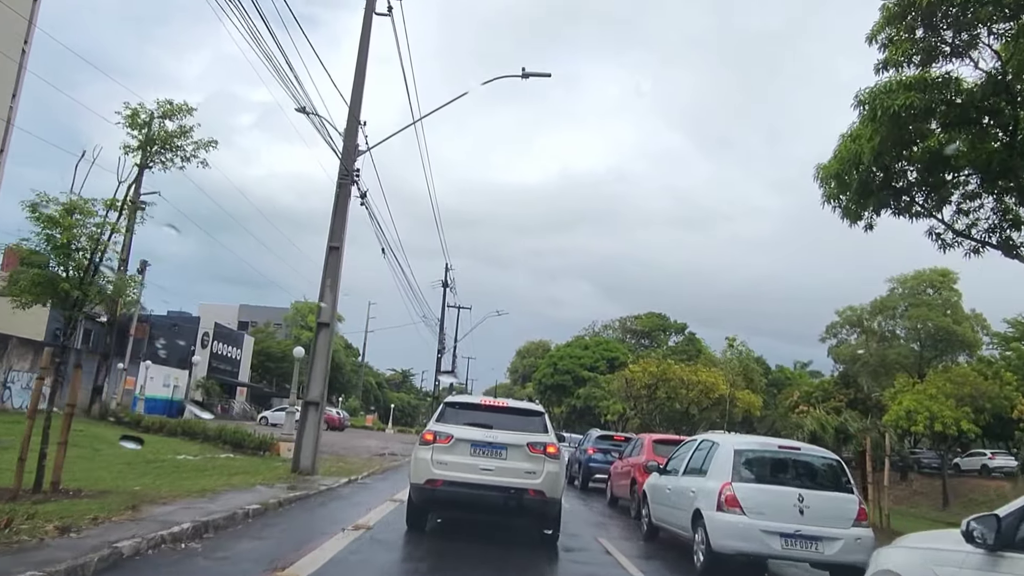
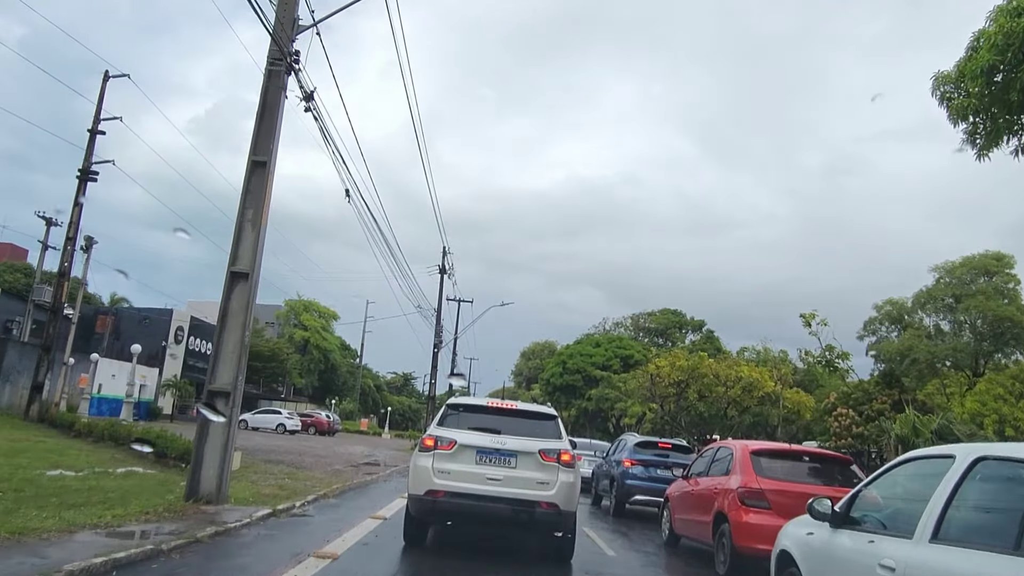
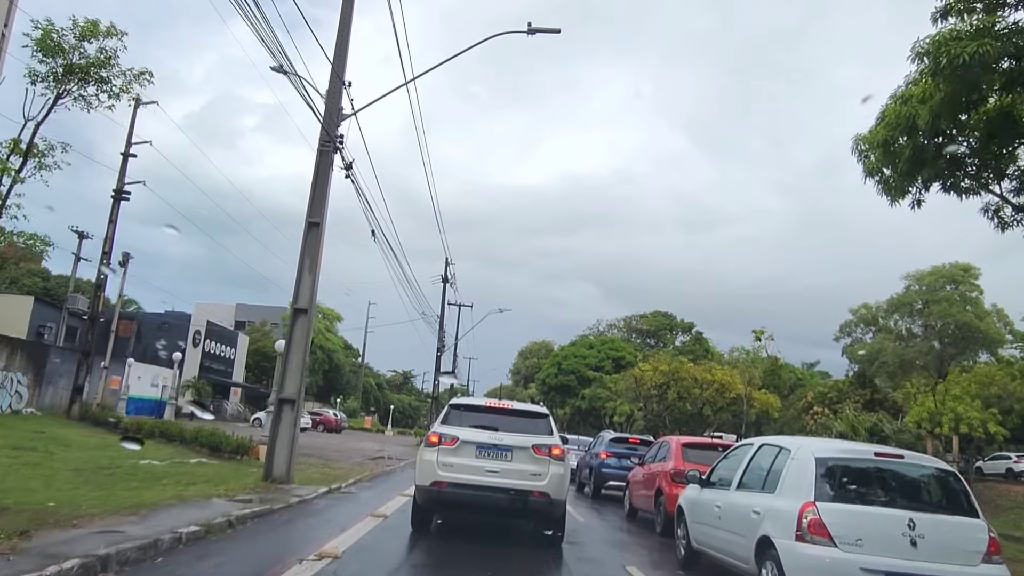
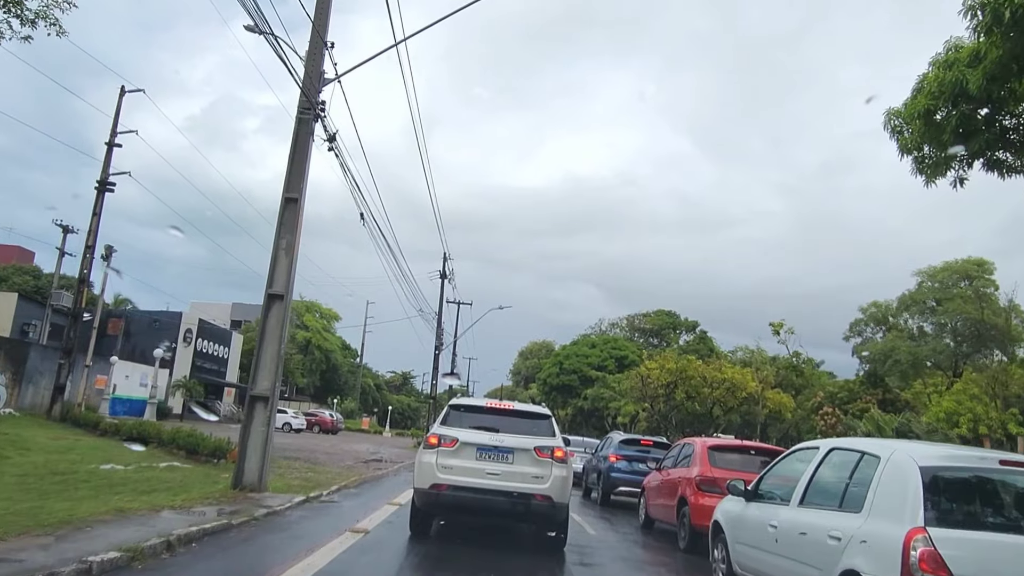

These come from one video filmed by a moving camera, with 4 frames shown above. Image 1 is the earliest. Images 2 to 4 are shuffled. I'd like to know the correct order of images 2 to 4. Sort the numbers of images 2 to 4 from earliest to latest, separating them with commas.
3, 4, 2
